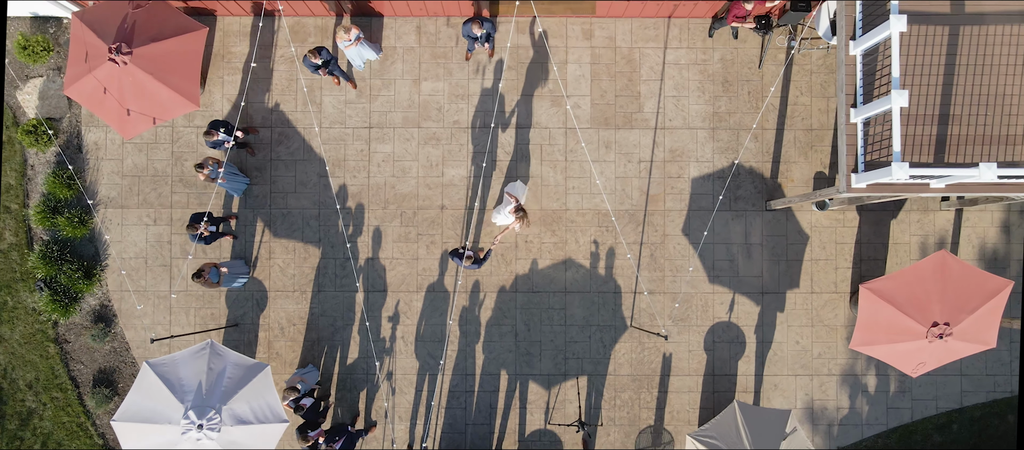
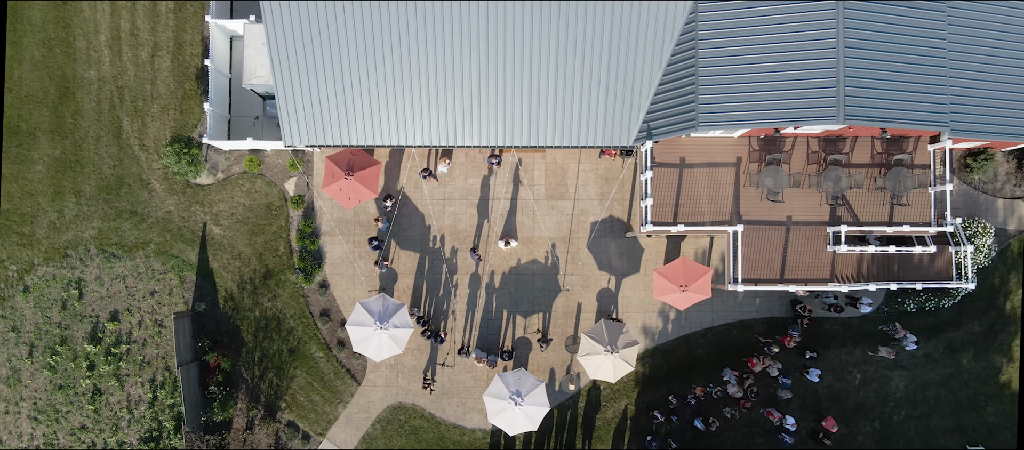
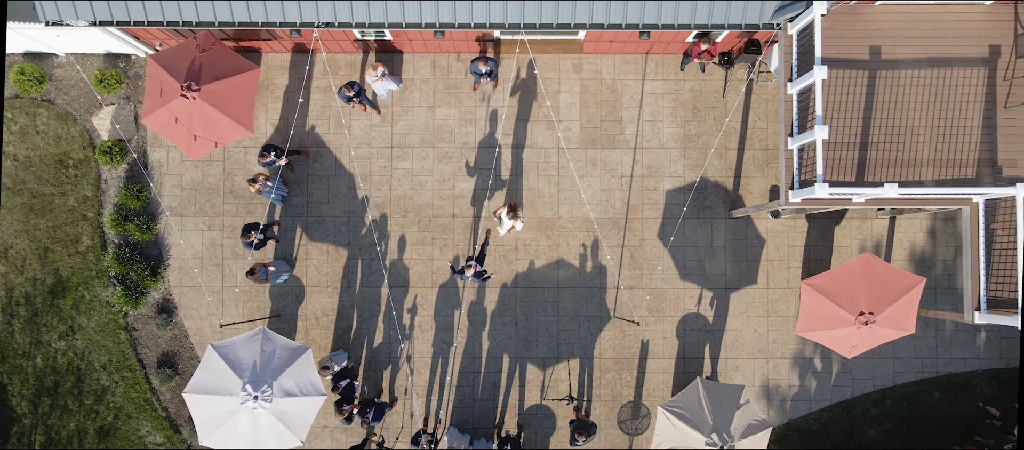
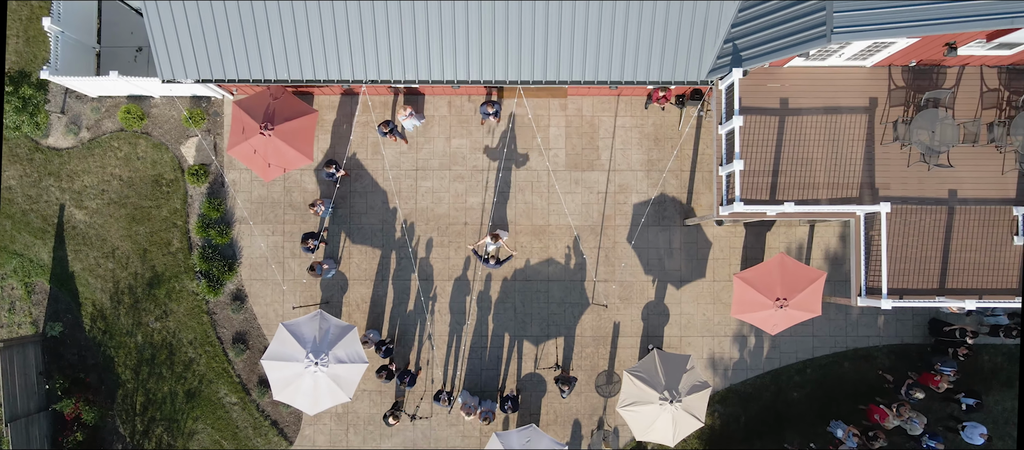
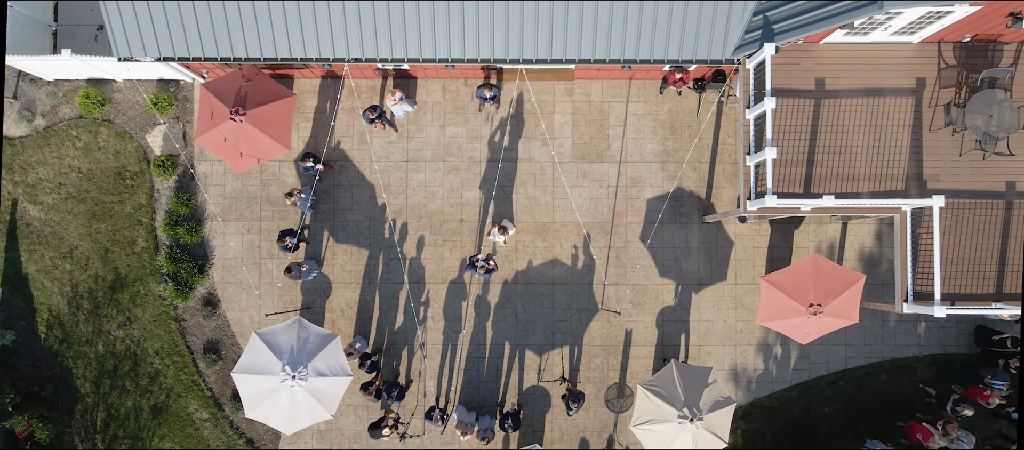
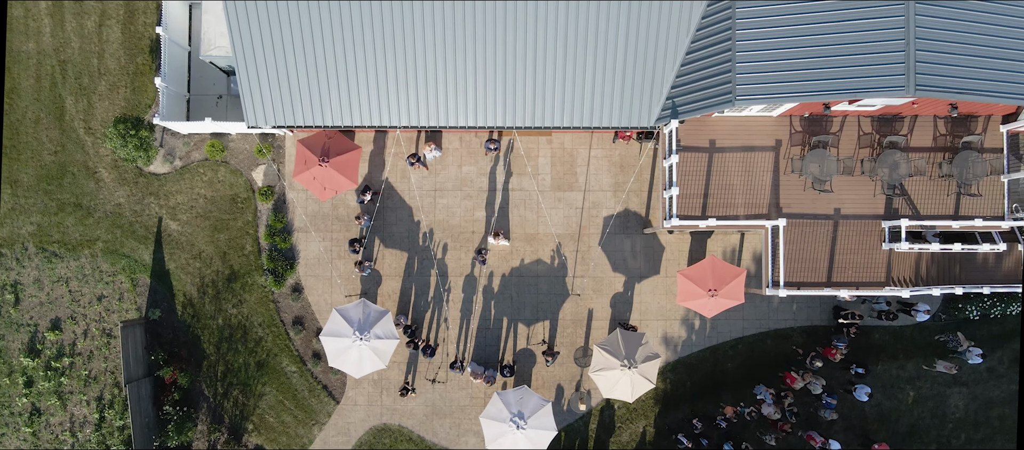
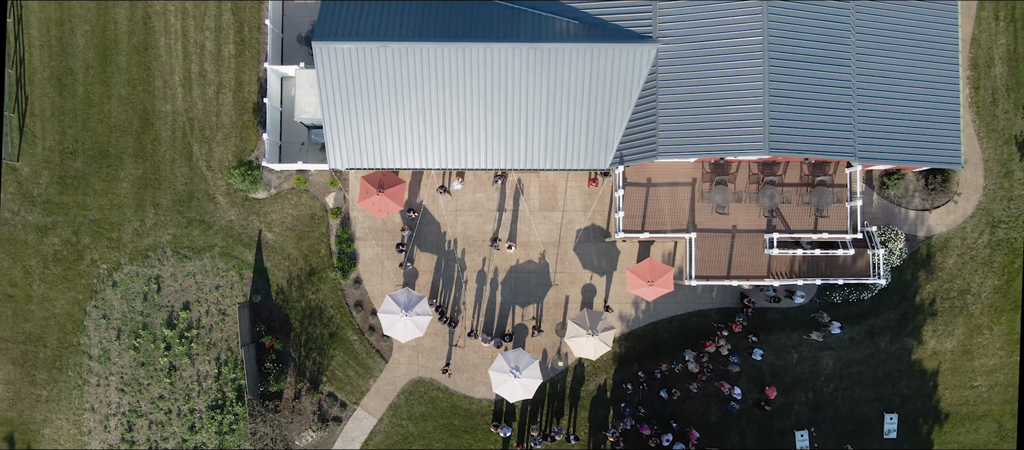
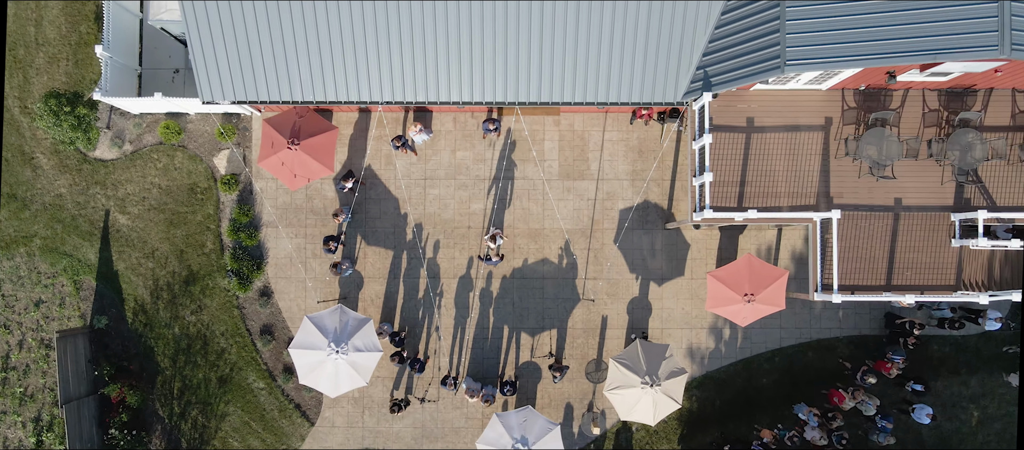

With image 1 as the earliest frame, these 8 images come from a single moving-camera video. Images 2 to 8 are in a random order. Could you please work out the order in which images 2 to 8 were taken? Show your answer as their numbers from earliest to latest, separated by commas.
3, 5, 4, 8, 6, 2, 7
